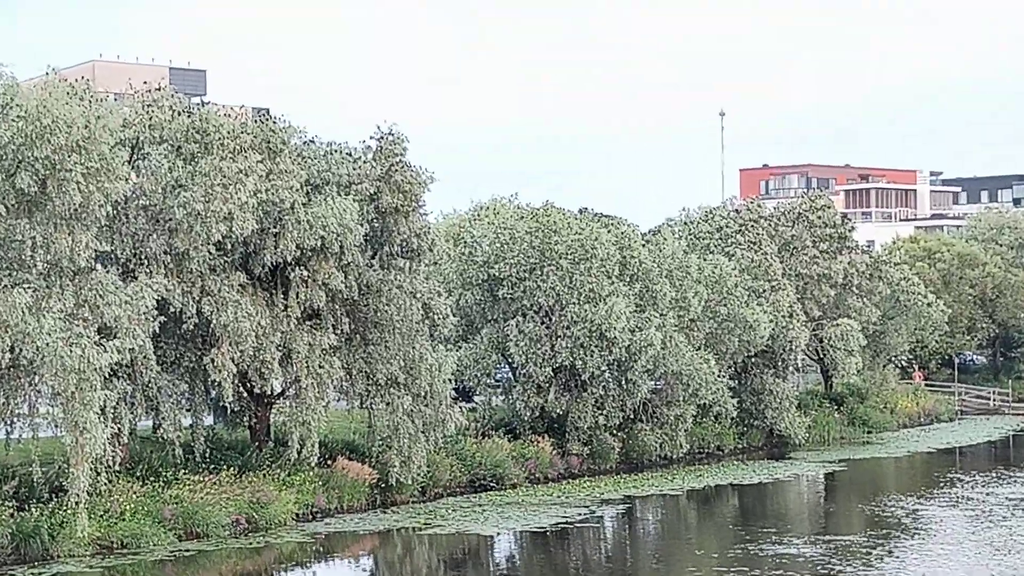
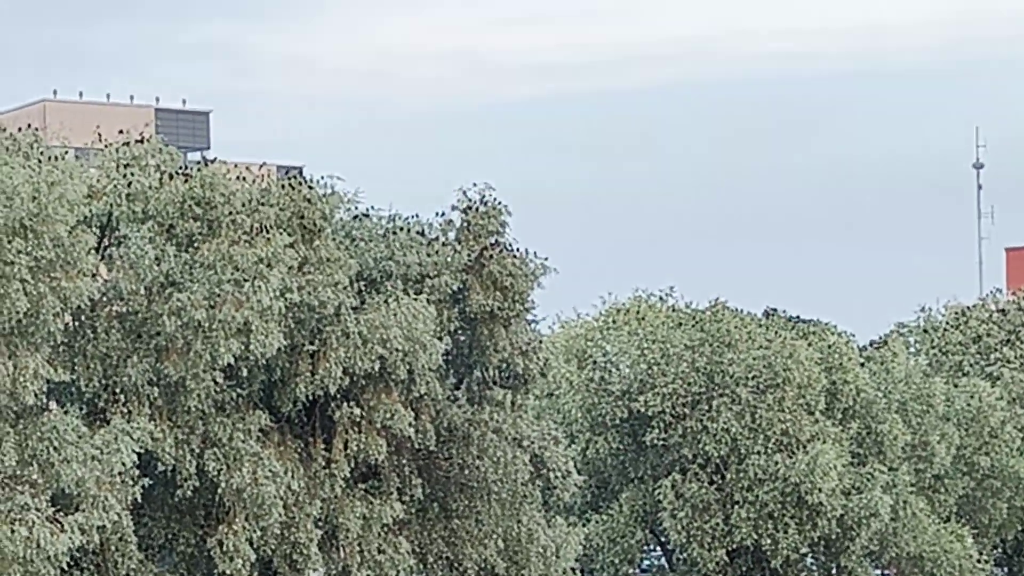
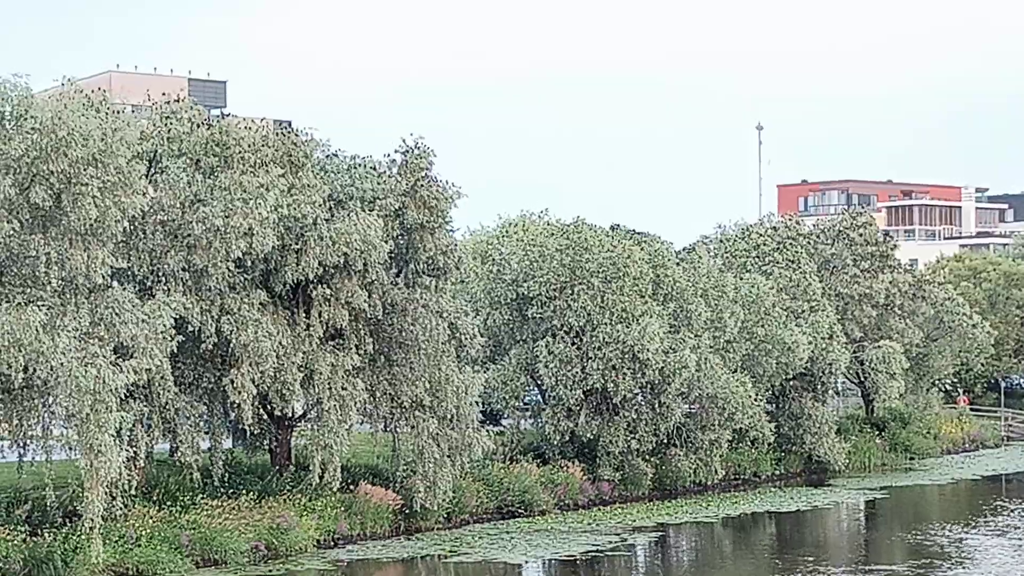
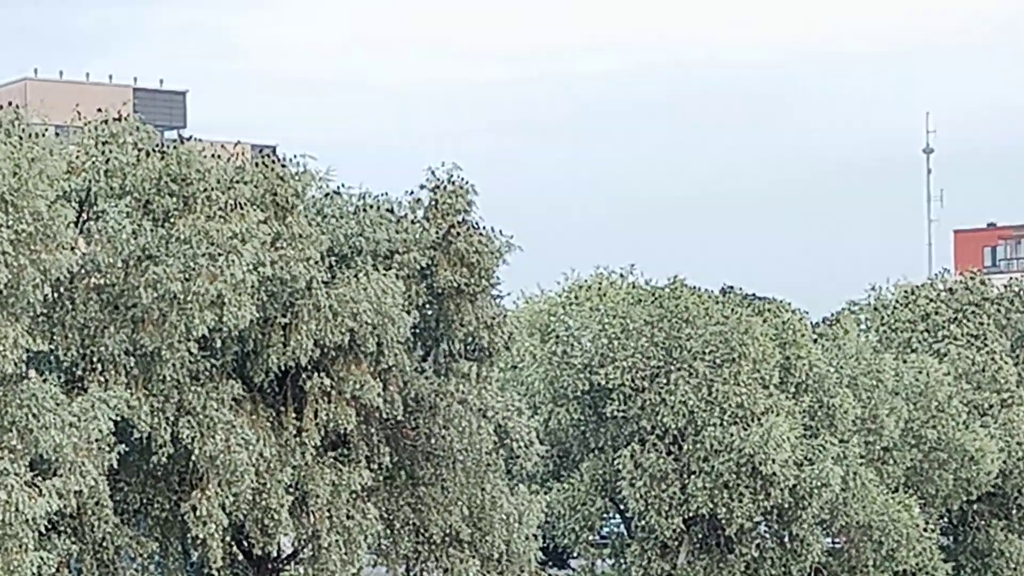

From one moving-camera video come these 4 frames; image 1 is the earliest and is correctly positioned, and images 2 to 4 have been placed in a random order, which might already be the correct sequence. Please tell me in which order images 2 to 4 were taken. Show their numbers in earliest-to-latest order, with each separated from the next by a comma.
3, 4, 2
